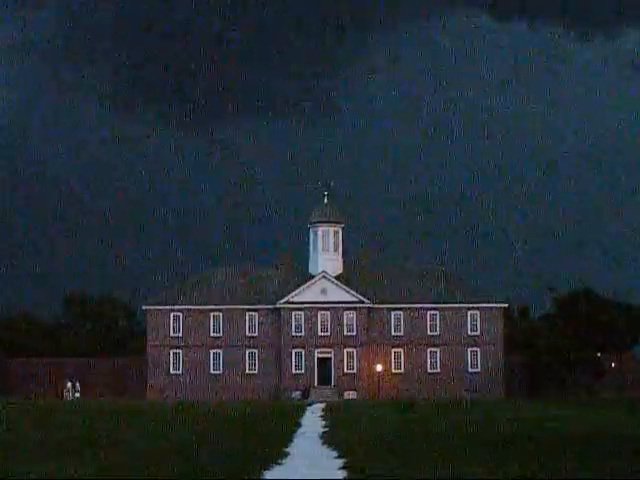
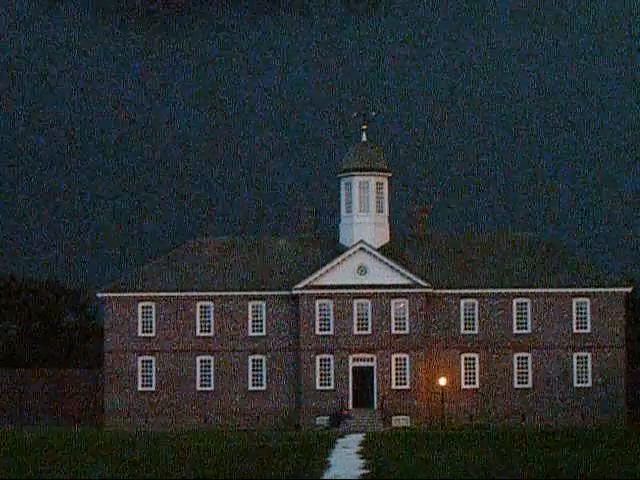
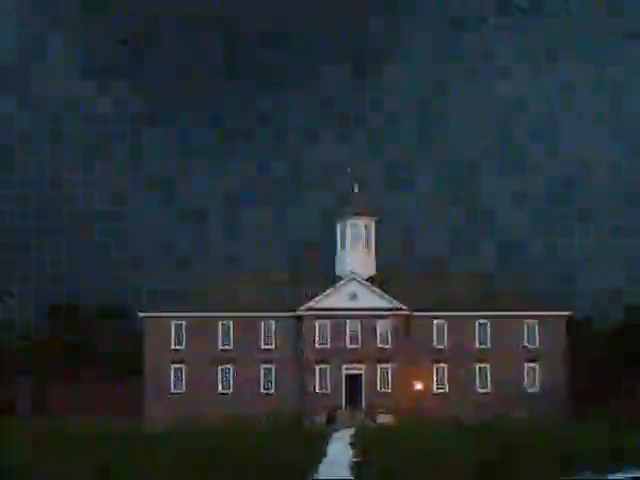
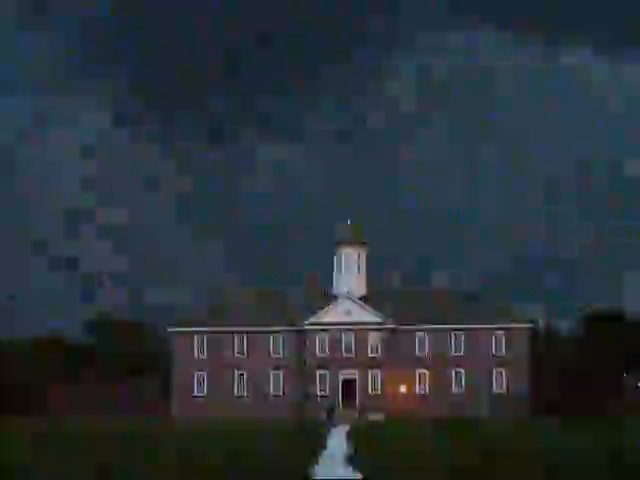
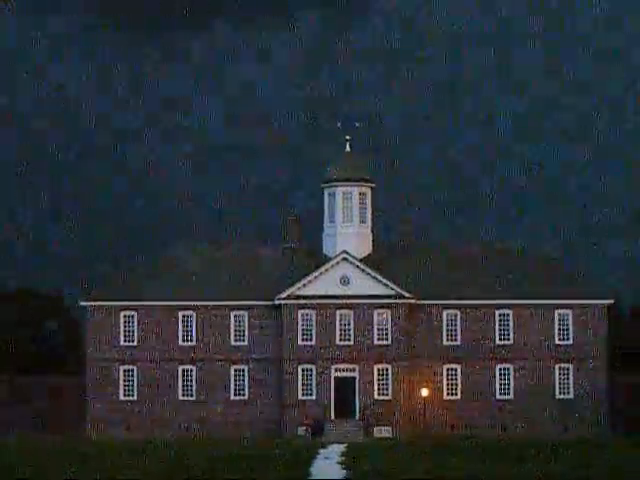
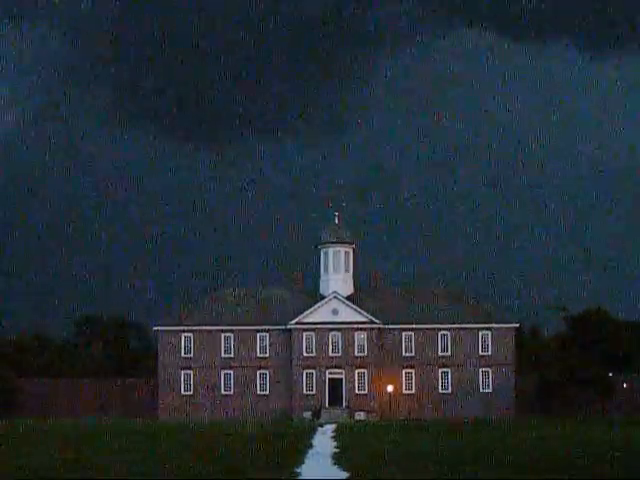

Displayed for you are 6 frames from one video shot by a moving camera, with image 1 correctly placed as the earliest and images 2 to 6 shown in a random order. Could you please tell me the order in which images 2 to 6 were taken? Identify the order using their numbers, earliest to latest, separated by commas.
6, 4, 3, 2, 5
